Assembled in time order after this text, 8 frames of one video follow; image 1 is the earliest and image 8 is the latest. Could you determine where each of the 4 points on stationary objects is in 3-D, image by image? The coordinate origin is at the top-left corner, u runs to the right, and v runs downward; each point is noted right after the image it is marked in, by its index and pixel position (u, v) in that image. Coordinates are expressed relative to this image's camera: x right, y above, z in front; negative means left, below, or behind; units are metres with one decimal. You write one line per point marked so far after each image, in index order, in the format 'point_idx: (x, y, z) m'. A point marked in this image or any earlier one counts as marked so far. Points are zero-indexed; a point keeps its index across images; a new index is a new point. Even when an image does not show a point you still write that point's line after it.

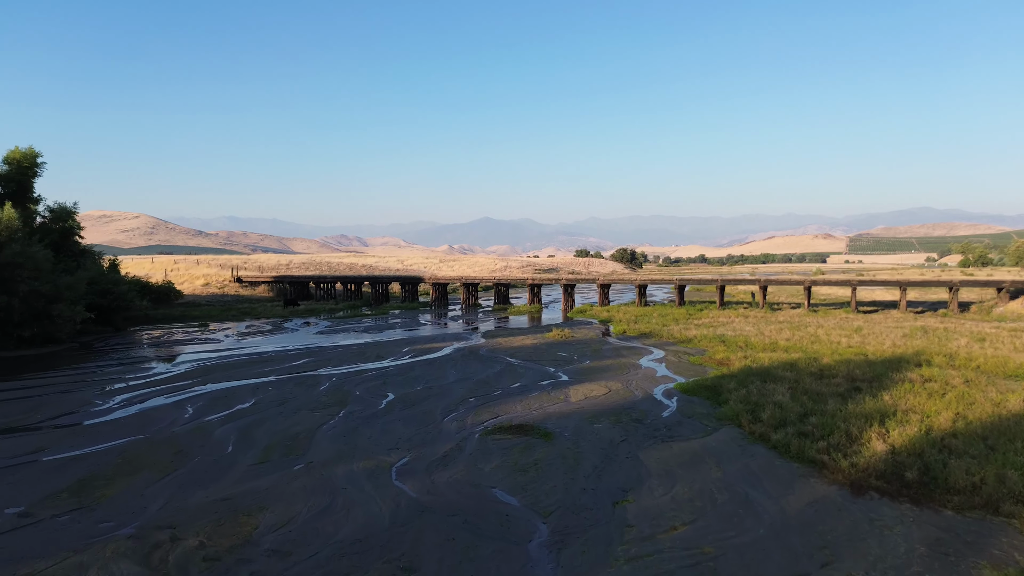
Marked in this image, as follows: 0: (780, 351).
0: (+9.0, -2.1, +19.9) m
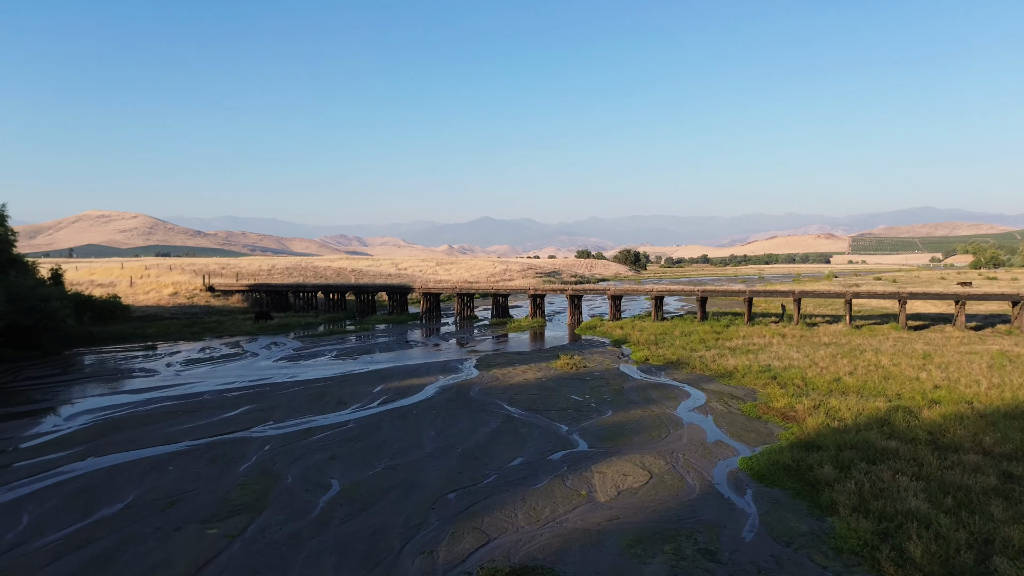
0: (+9.0, -2.8, +15.6) m
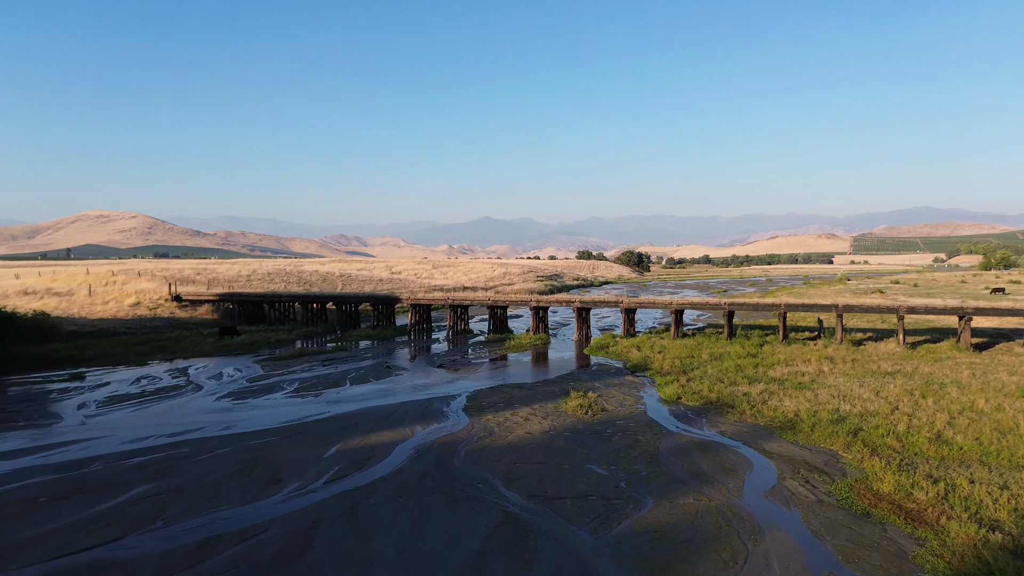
0: (+8.9, -3.4, +11.3) m
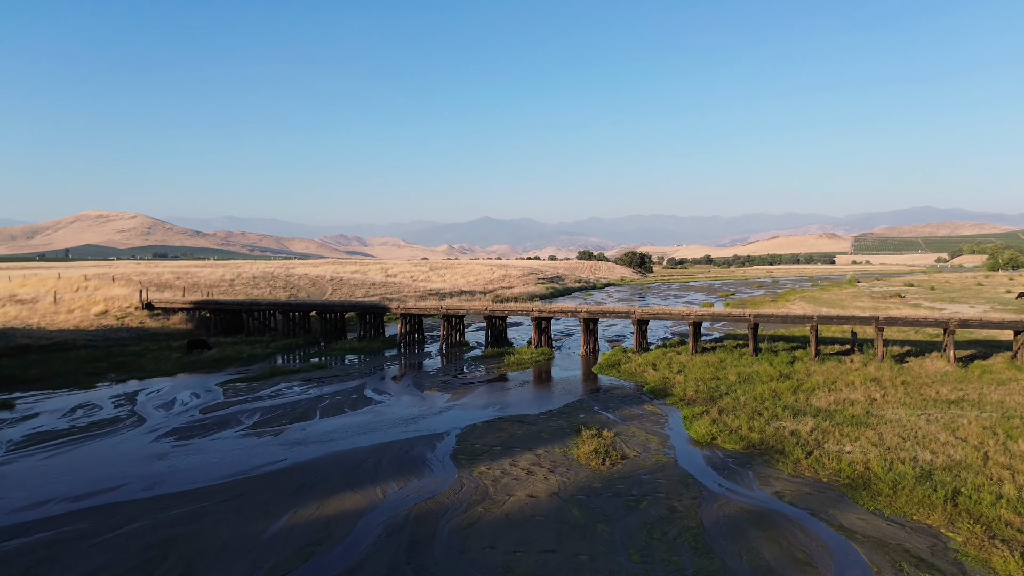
0: (+8.9, -3.9, +8.2) m
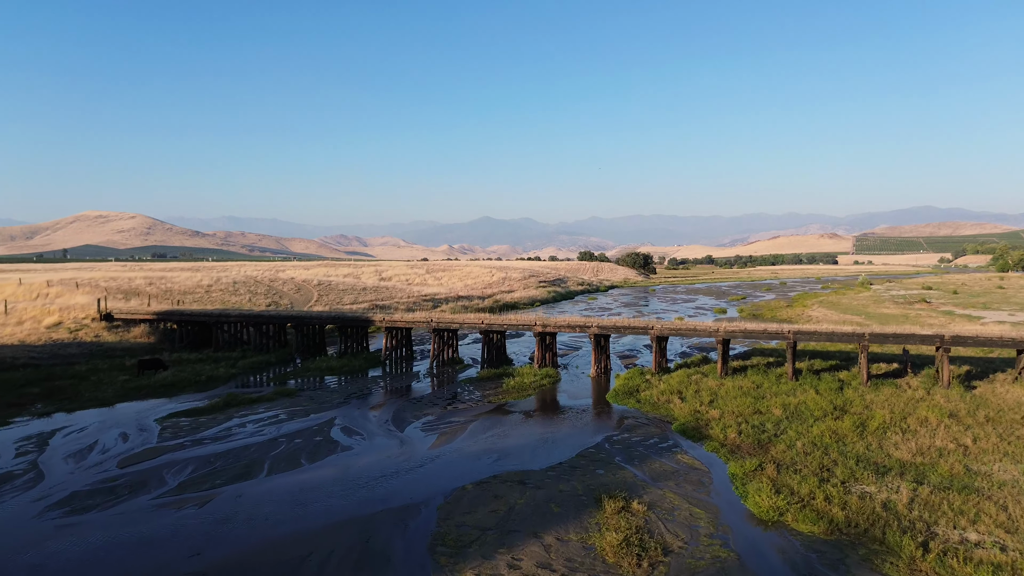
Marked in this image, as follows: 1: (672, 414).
0: (+8.9, -4.3, +4.5) m
1: (+4.9, -3.9, +18.3) m
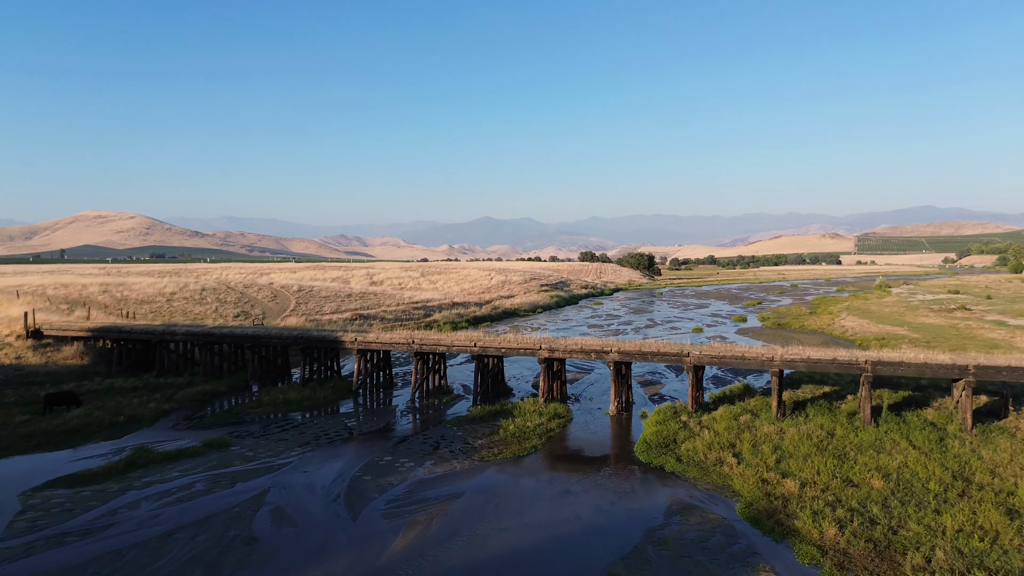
0: (+8.9, -4.8, -0.3) m
1: (+4.9, -4.4, +13.4) m
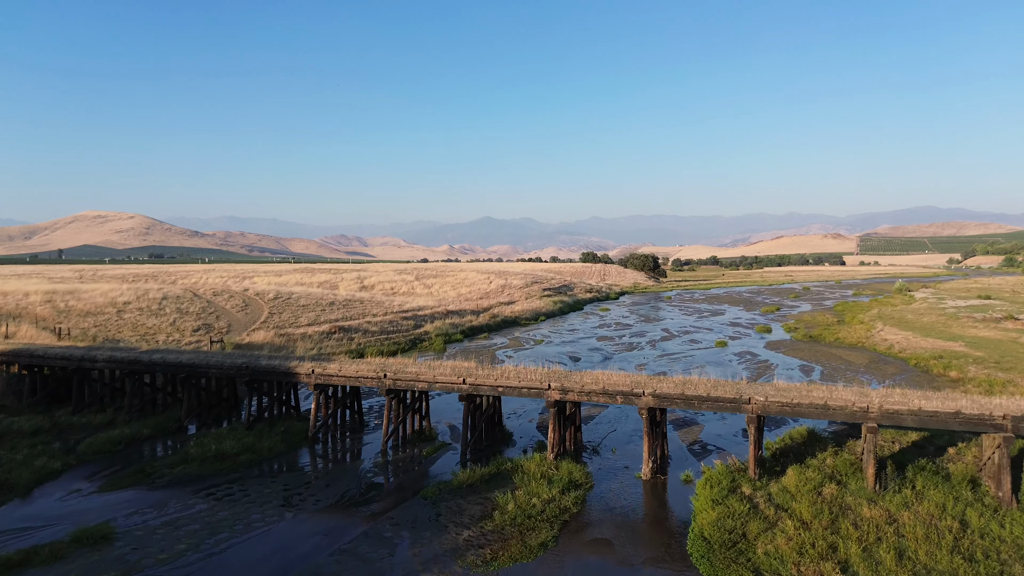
0: (+8.9, -5.4, -5.2) m
1: (+4.9, -4.9, +8.5) m
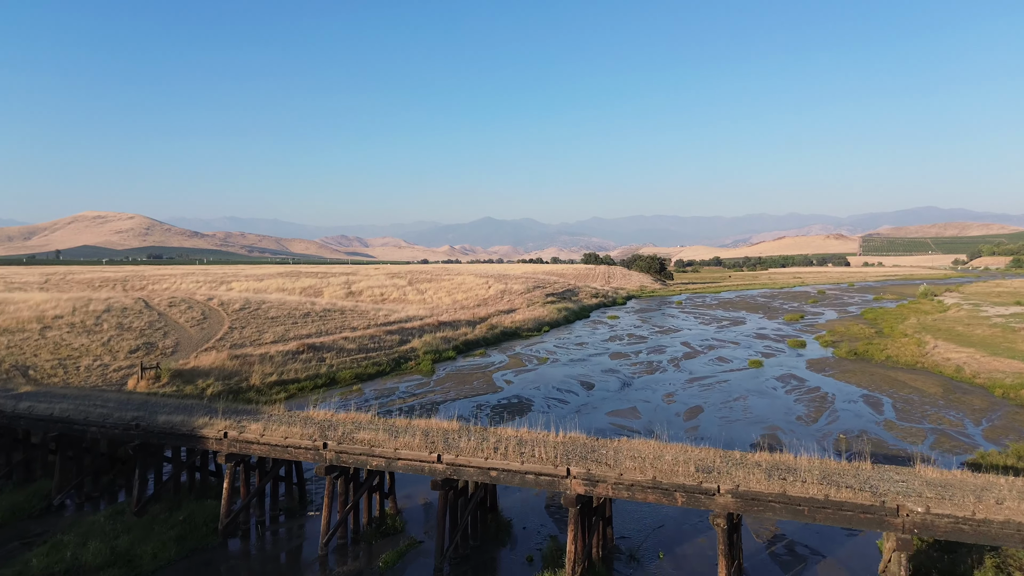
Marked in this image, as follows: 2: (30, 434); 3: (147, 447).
0: (+8.8, -6.0, -10.7) m
1: (+4.8, -5.5, +3.1) m
2: (-12.0, -3.6, +15.4) m
3: (-8.1, -3.5, +13.7) m
